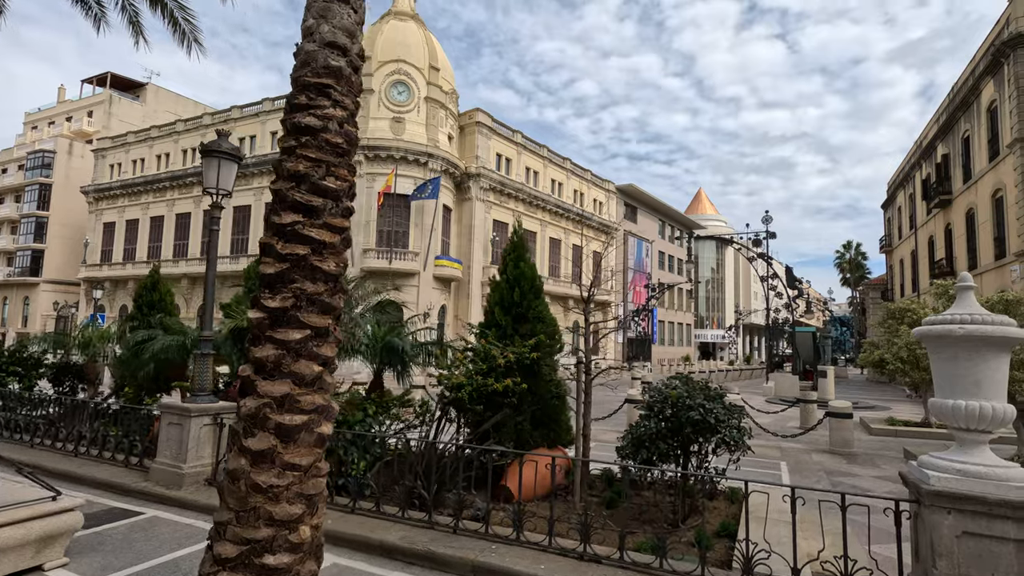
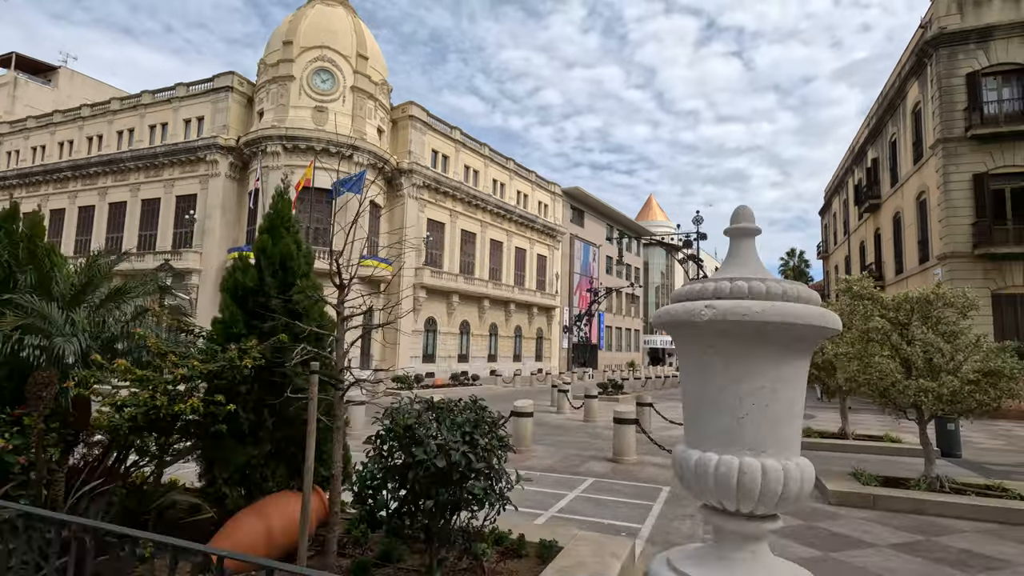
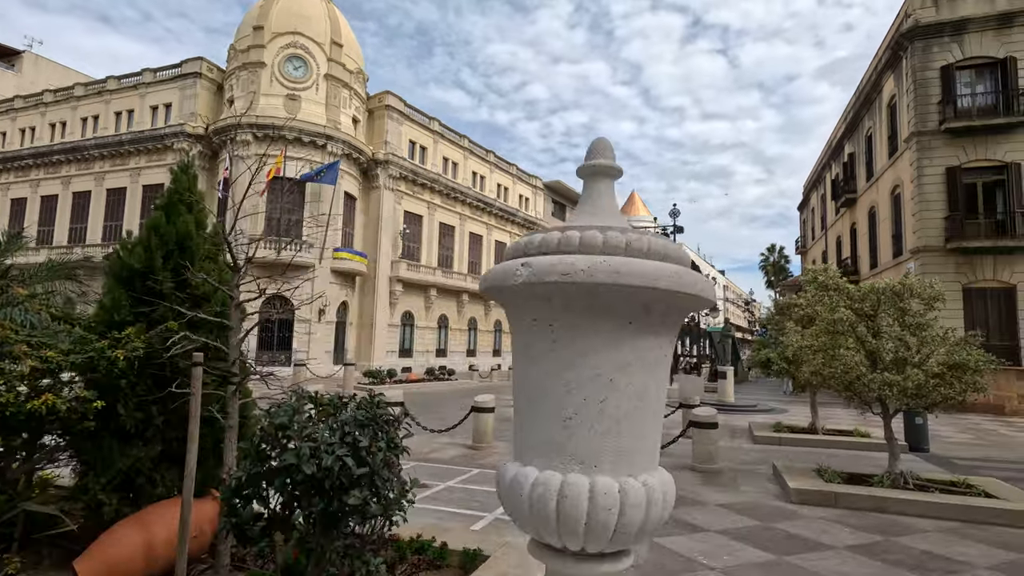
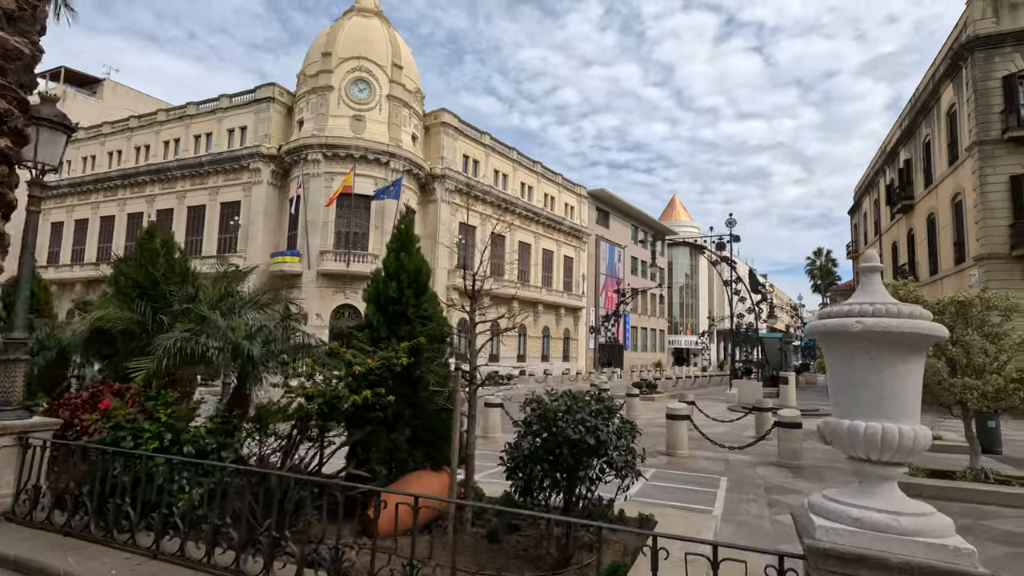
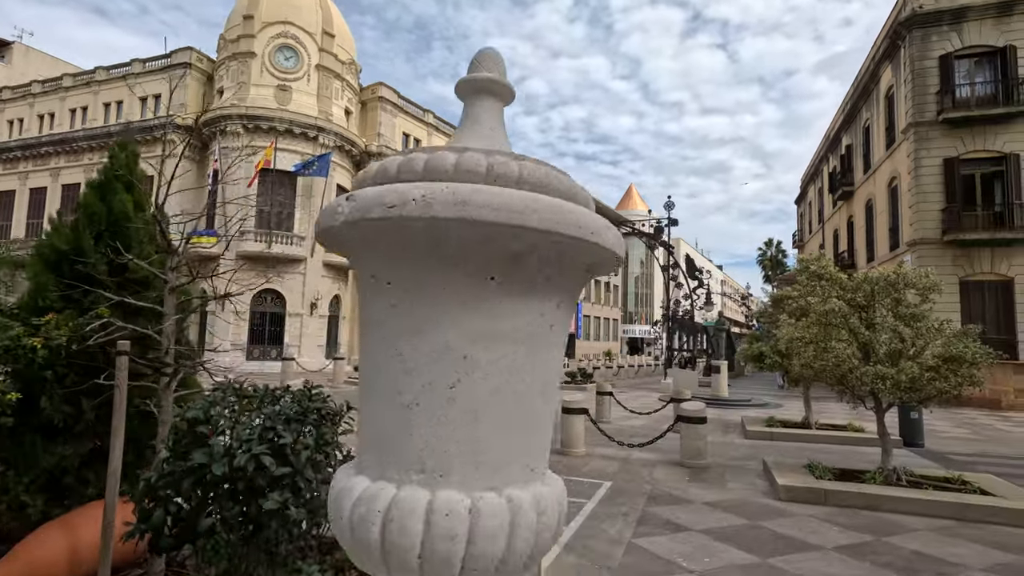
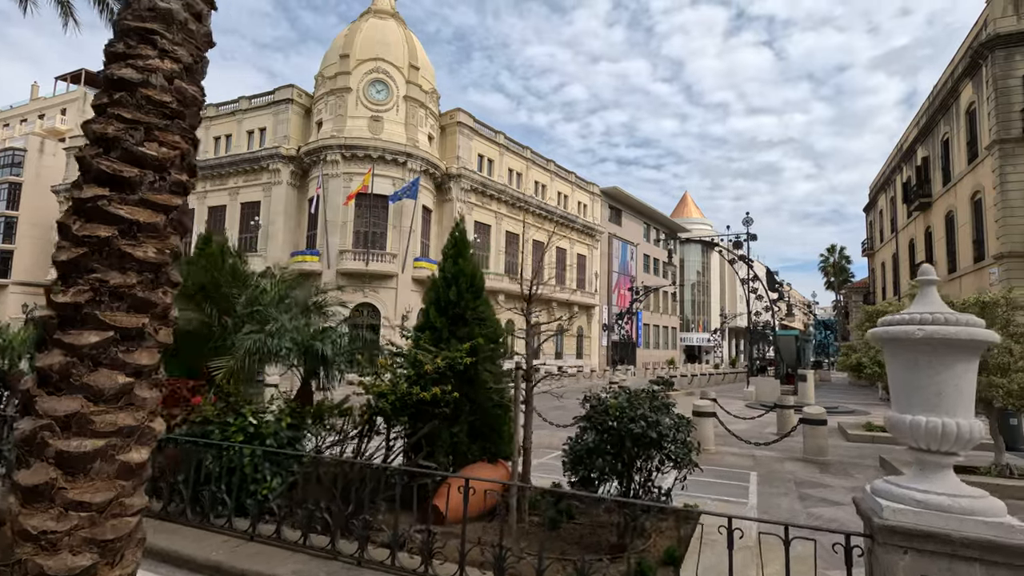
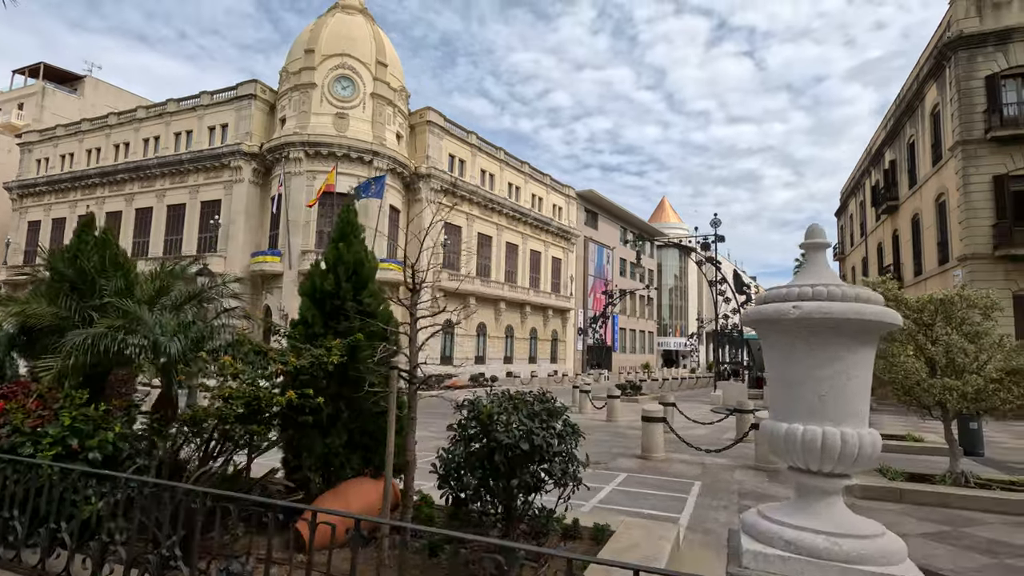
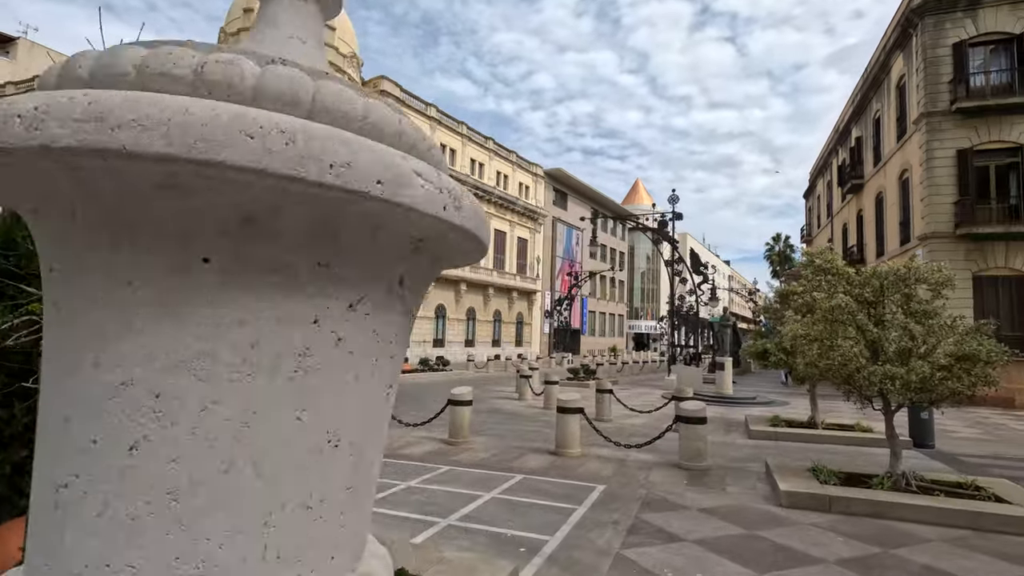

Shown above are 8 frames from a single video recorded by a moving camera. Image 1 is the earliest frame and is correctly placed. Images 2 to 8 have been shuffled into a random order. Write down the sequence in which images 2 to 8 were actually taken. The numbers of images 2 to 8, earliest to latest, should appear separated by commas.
6, 4, 7, 2, 3, 5, 8
